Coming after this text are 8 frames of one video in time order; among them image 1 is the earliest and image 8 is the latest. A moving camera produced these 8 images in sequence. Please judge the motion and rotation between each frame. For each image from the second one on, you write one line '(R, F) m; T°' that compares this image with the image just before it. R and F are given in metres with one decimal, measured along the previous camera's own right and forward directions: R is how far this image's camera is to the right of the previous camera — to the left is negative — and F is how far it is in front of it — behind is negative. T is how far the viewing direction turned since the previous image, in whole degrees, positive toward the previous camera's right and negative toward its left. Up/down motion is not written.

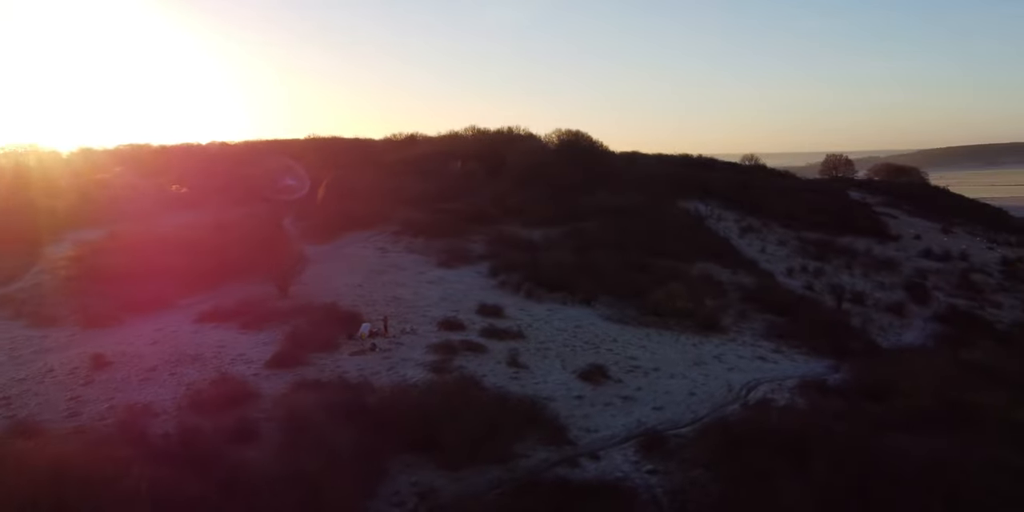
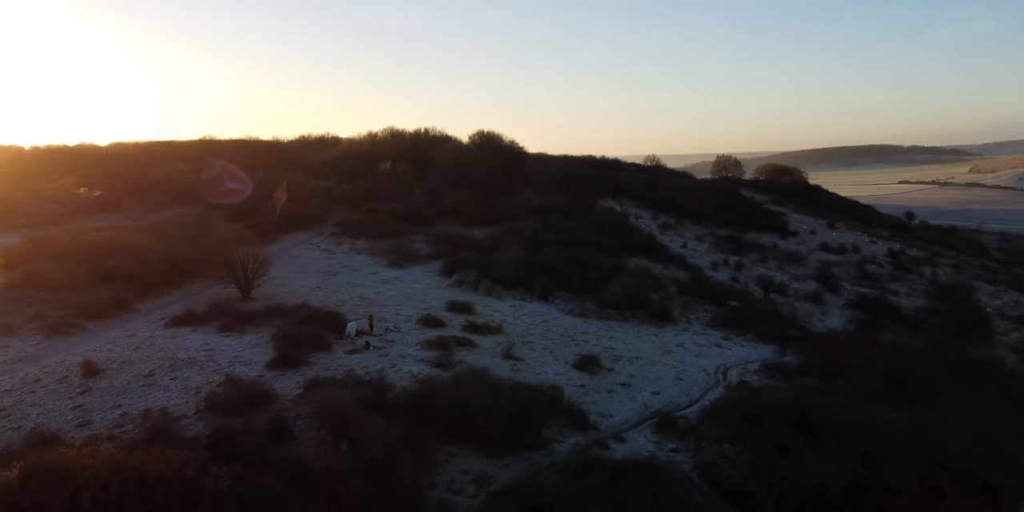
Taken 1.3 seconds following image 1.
(-1.7, -0.2) m; +8°
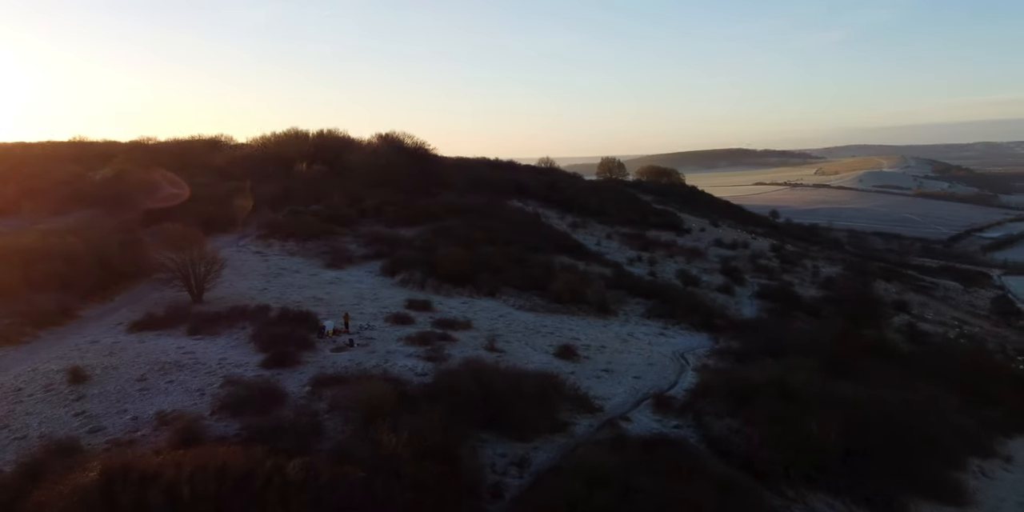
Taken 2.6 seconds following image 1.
(-1.7, -0.3) m; +9°
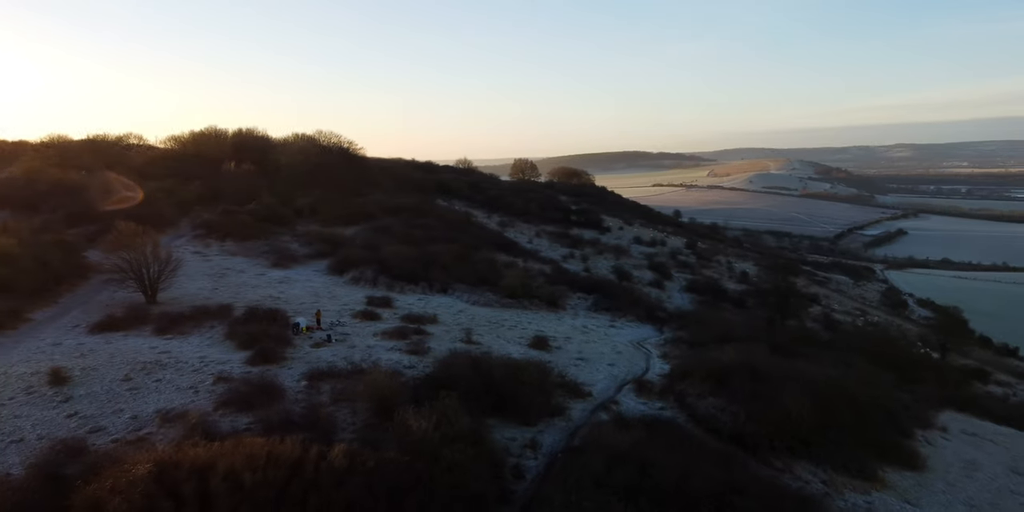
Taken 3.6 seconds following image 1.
(-1.2, -0.2) m; +7°
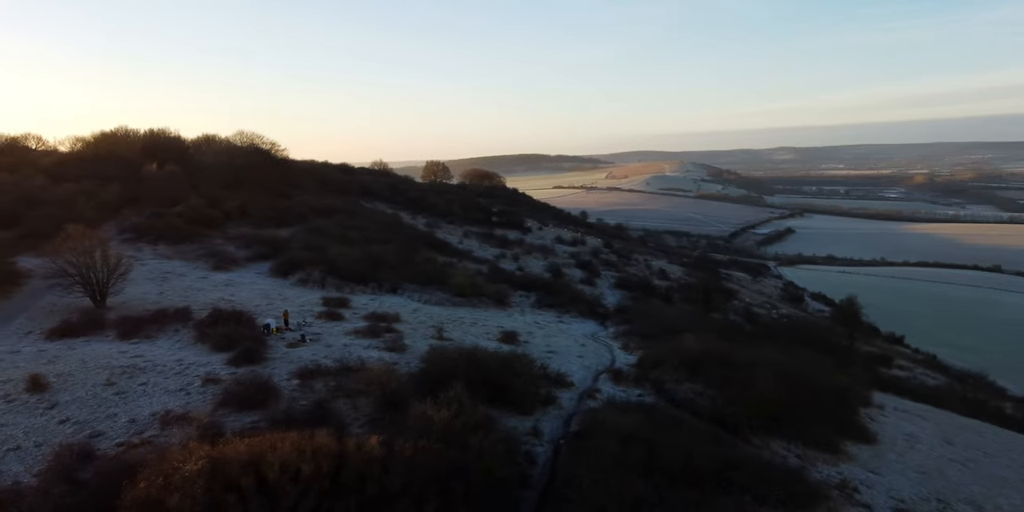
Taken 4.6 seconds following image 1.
(-1.1, -0.2) m; +7°
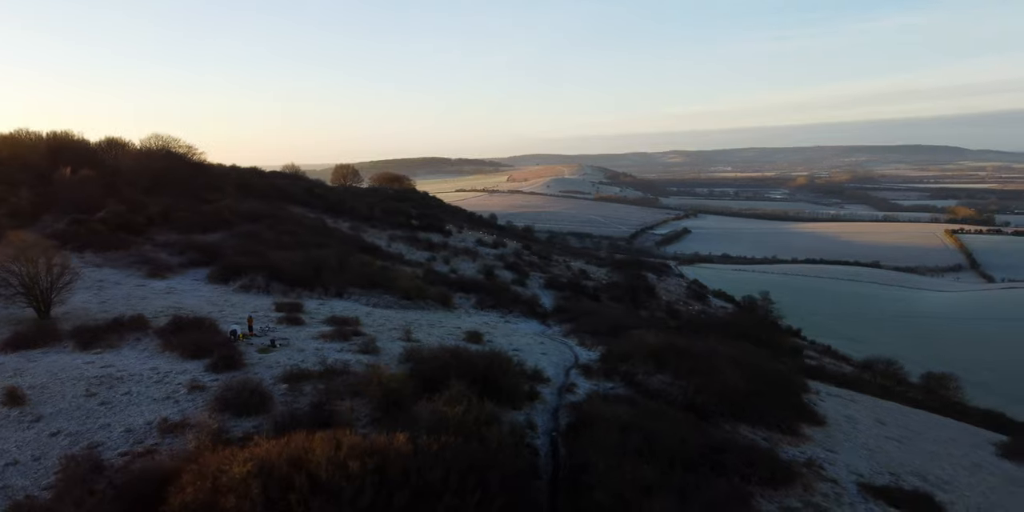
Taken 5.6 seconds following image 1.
(-1.1, -0.3) m; +7°
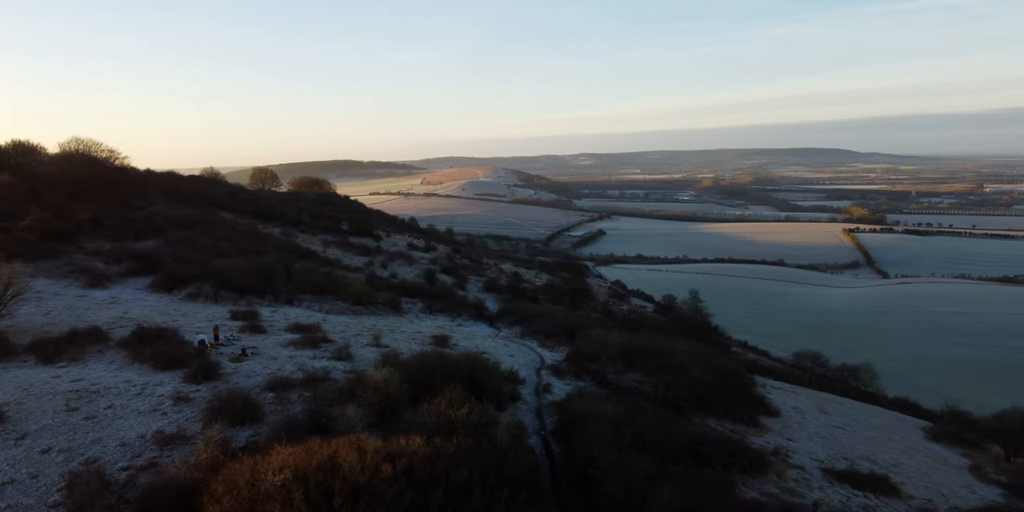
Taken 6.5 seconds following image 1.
(-0.9, -0.2) m; +6°
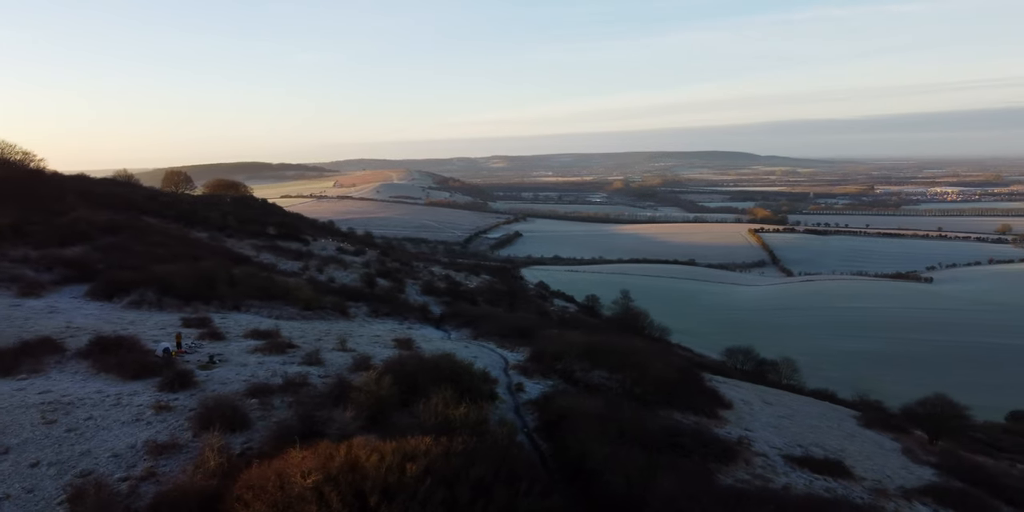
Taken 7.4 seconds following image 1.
(-0.9, -0.2) m; +6°
